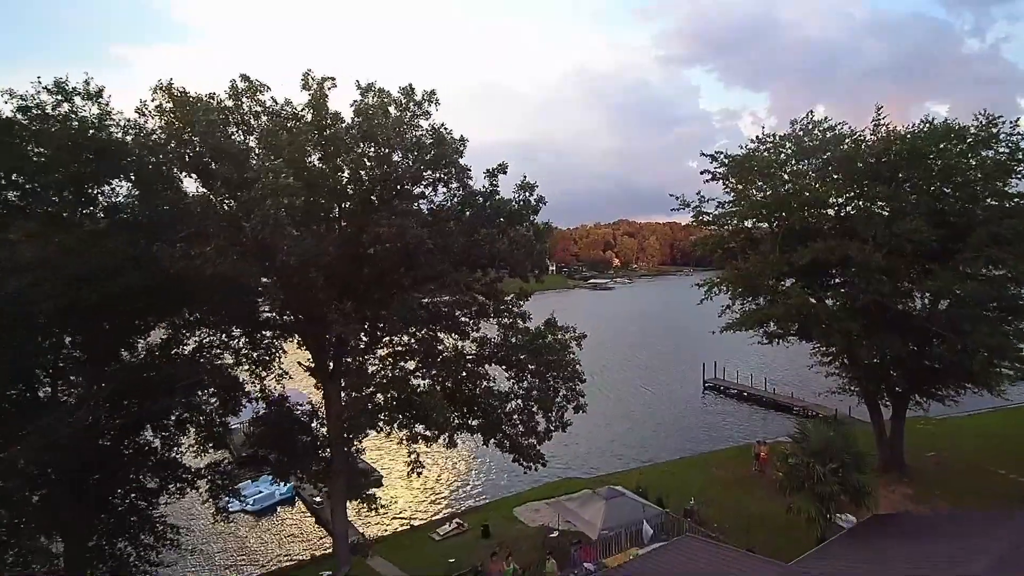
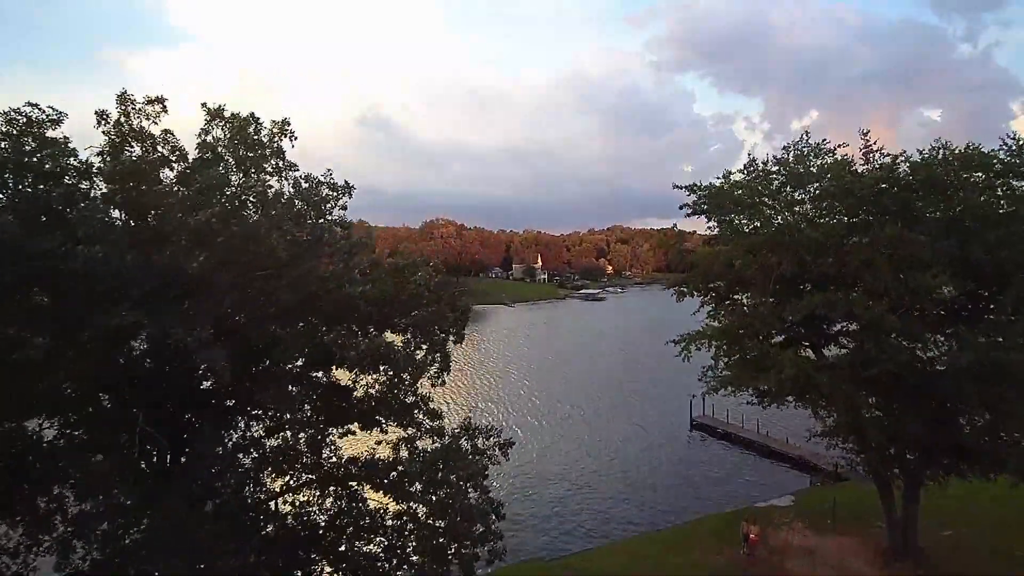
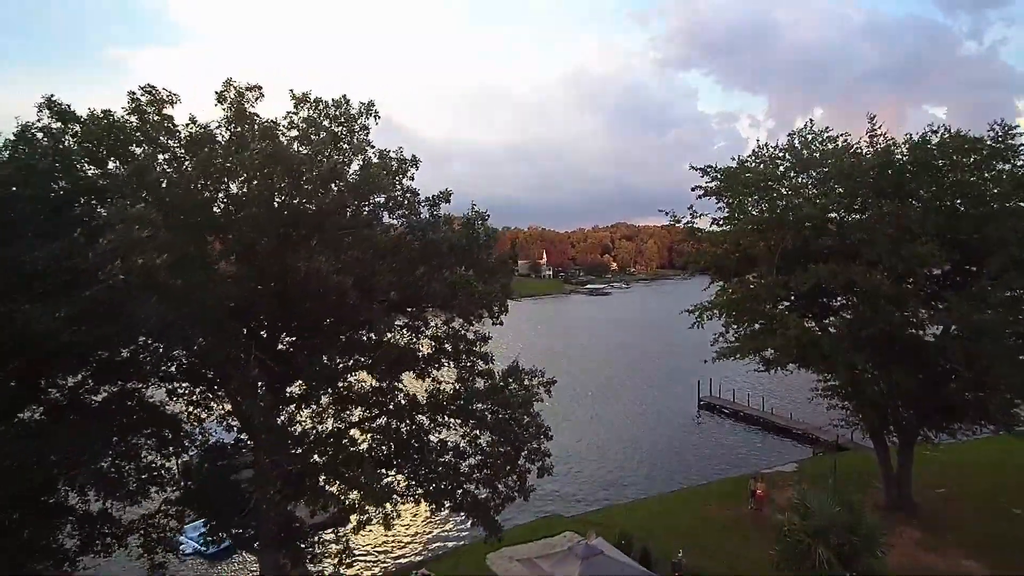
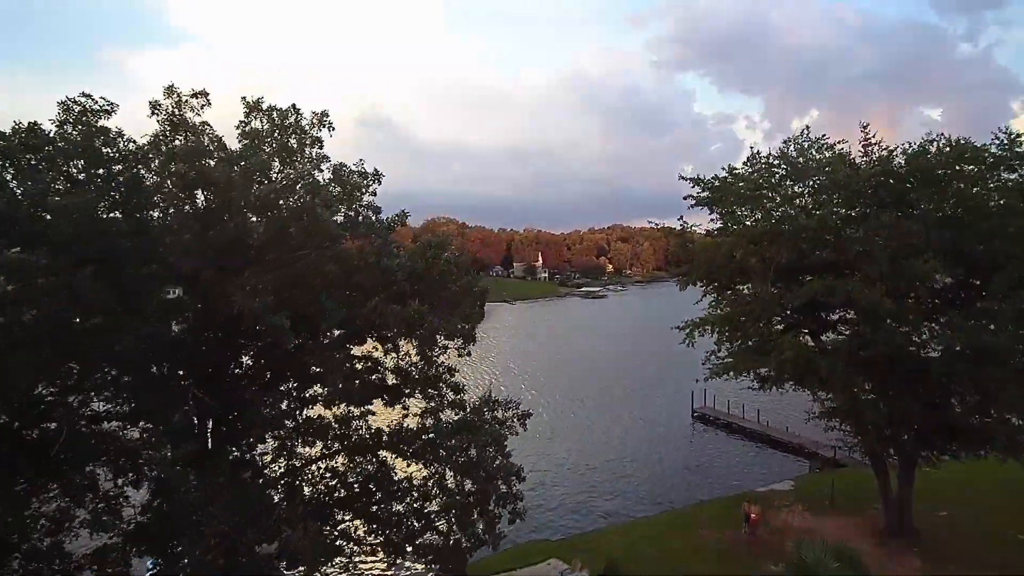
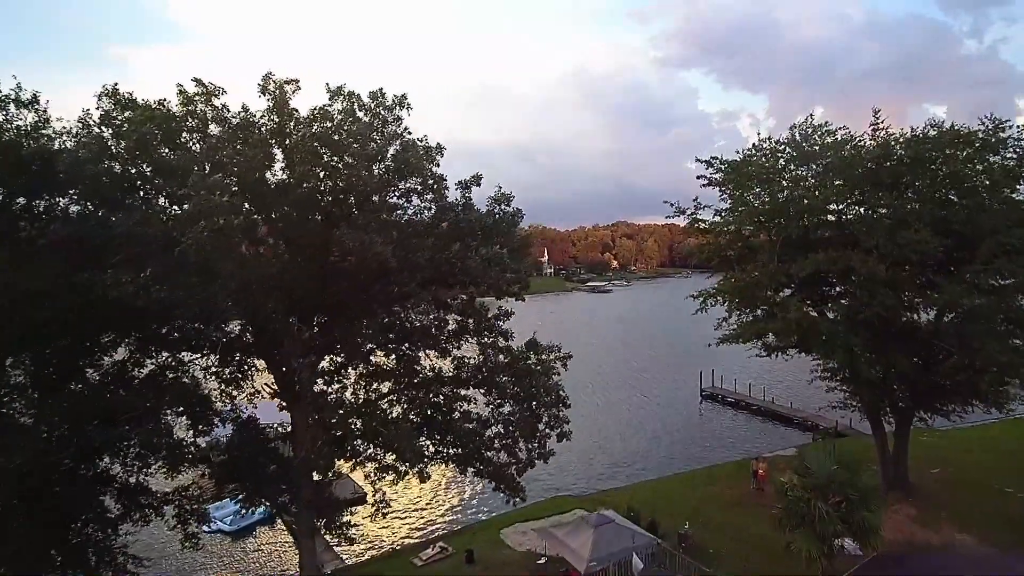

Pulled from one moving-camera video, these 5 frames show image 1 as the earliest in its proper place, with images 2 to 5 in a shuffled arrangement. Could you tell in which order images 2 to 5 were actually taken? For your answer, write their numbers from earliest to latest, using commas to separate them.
5, 3, 4, 2
